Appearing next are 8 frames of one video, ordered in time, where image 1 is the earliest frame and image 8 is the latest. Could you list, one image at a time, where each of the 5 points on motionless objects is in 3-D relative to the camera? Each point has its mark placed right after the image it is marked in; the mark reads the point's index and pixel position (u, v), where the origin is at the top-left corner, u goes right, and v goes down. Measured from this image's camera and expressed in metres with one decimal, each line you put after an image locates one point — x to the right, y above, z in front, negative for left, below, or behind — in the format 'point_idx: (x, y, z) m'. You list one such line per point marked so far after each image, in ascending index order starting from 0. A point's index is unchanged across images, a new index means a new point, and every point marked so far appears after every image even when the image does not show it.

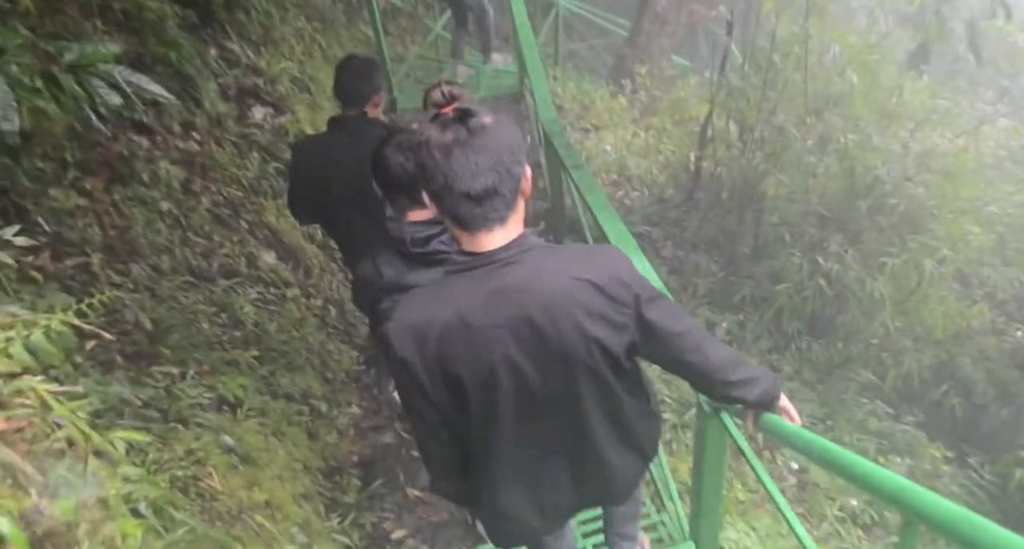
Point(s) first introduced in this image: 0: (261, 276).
0: (-1.2, 0.0, +3.7) m
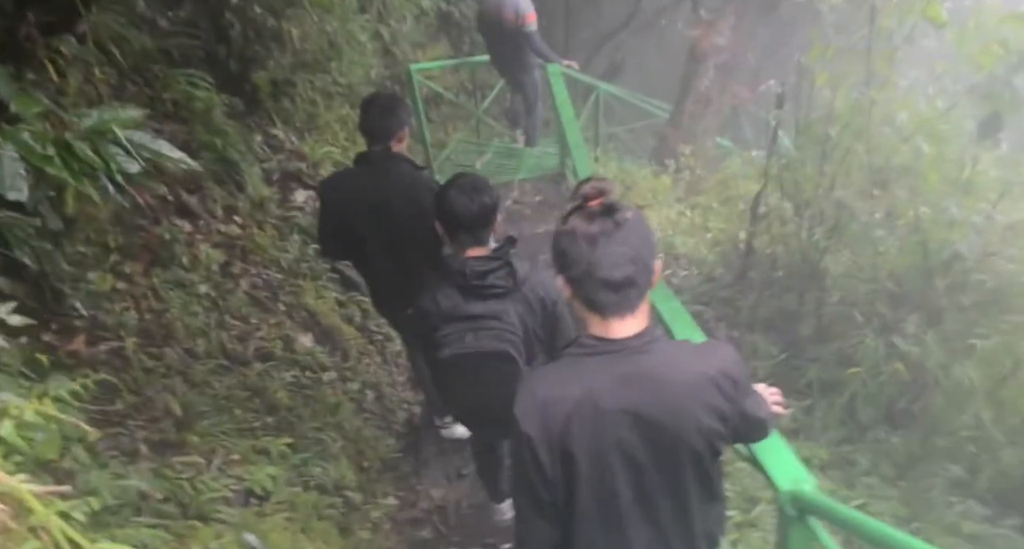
0: (-1.0, -0.4, +3.6) m
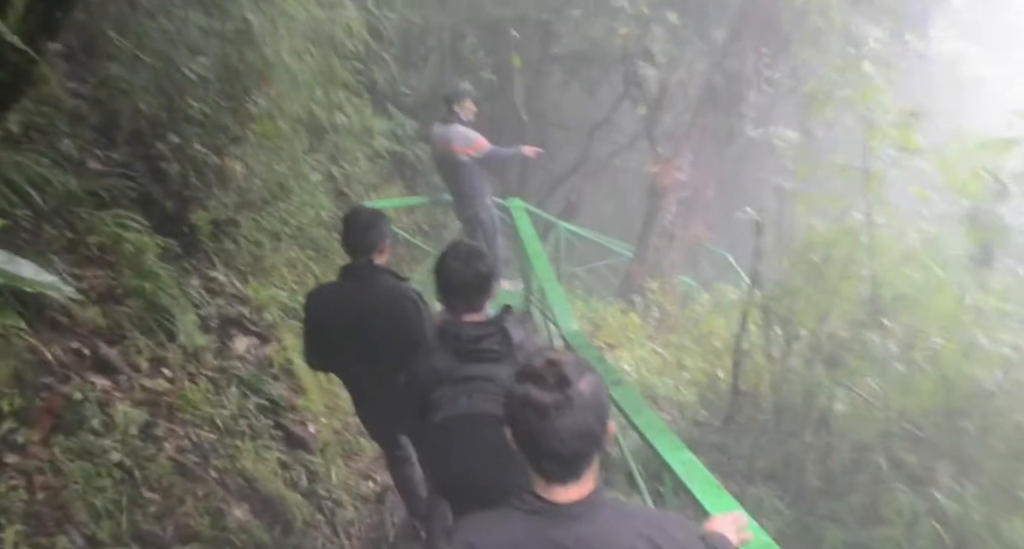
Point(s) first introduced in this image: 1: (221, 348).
0: (-1.1, -1.0, +3.0) m
1: (-1.5, -0.4, +4.0) m
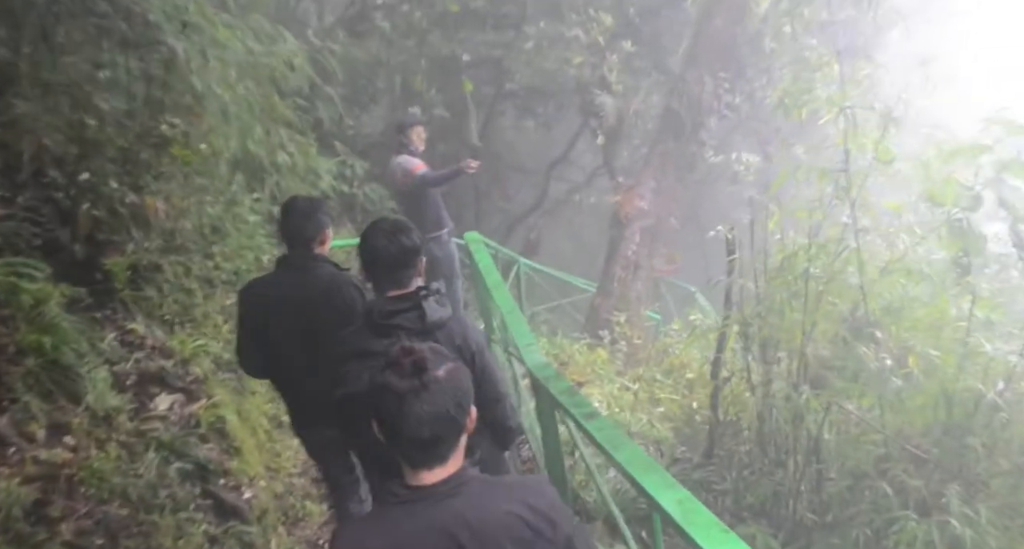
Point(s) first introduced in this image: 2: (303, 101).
0: (-1.2, -1.1, +2.5) m
1: (-1.7, -0.6, +3.6) m
2: (-1.8, +1.5, +6.7) m
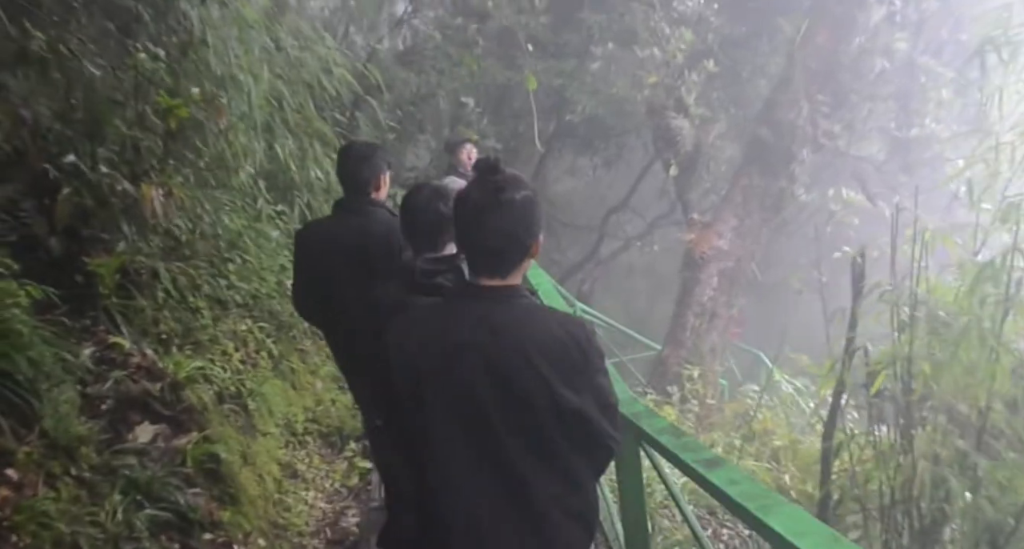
0: (-1.0, -1.0, +1.7) m
1: (-1.4, -0.6, +2.8) m
2: (-1.3, +1.2, +6.1) m
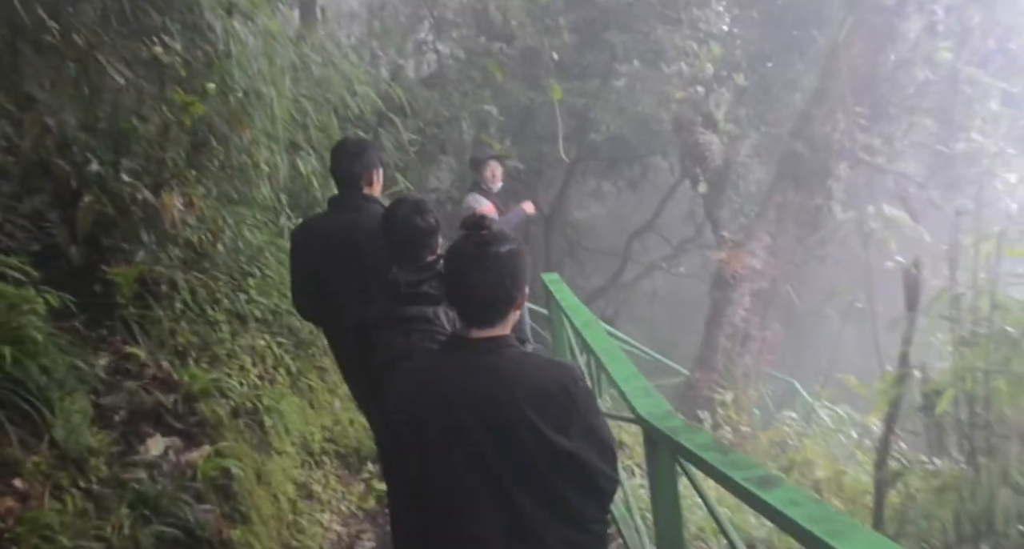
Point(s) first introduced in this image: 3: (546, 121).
0: (-1.0, -1.0, +1.5) m
1: (-1.4, -0.6, +2.7) m
2: (-1.1, +1.0, +6.1) m
3: (+0.3, +1.5, +7.7) m
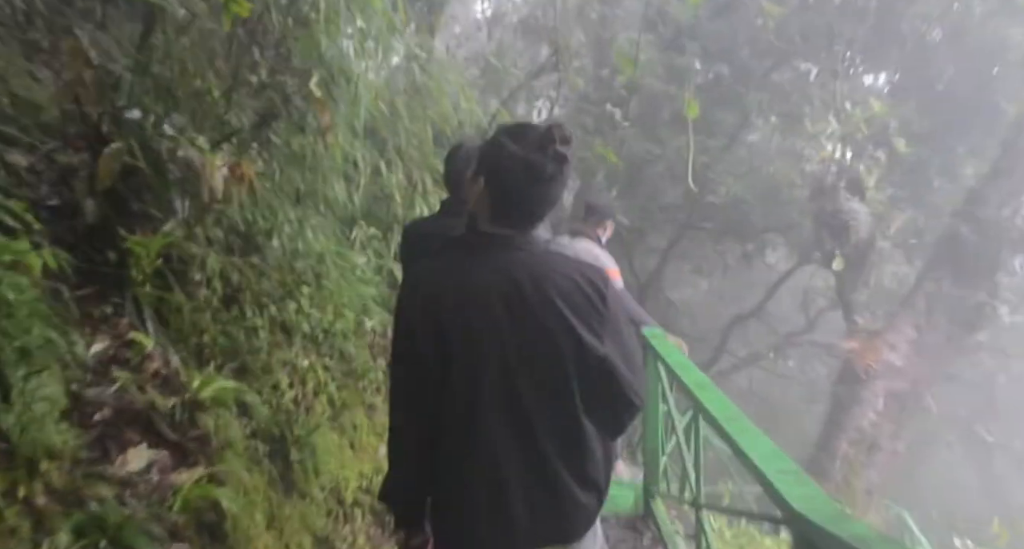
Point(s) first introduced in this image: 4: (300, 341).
0: (-0.9, -0.8, +0.9) m
1: (-1.1, -0.5, +2.1) m
2: (-0.3, +0.8, +5.5) m
3: (+1.3, +0.9, +7.0) m
4: (-1.0, -0.3, +3.5) m
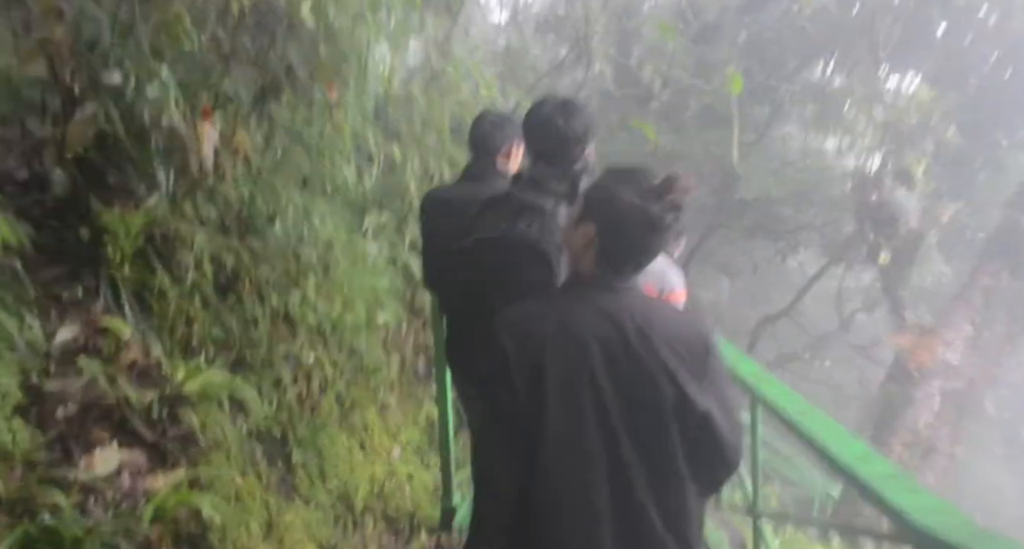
0: (-0.9, -0.8, +0.6) m
1: (-1.1, -0.4, +1.8) m
2: (-0.2, +0.8, +5.3) m
3: (+1.5, +0.9, +6.7) m
4: (-0.9, -0.2, +3.2) m
